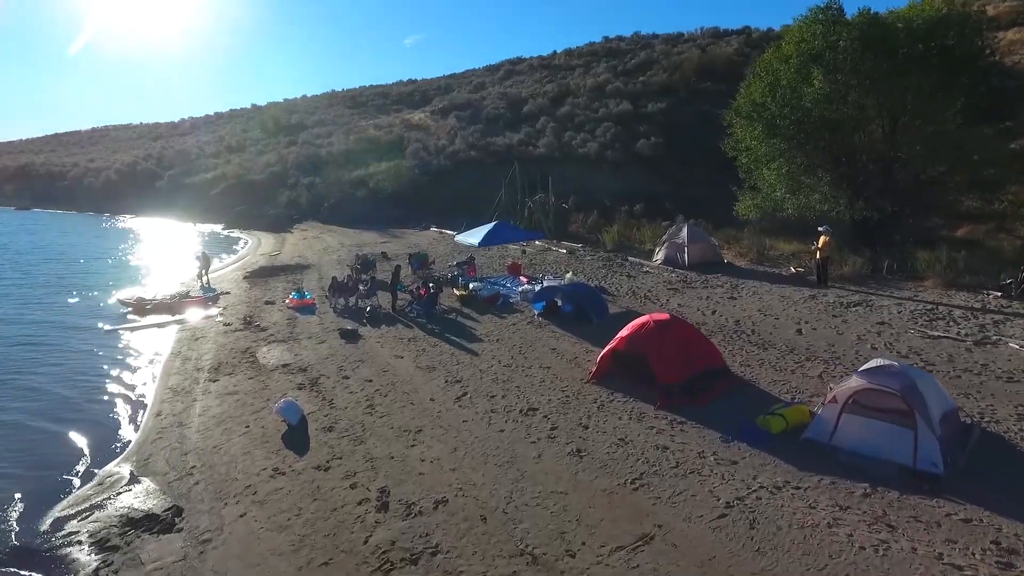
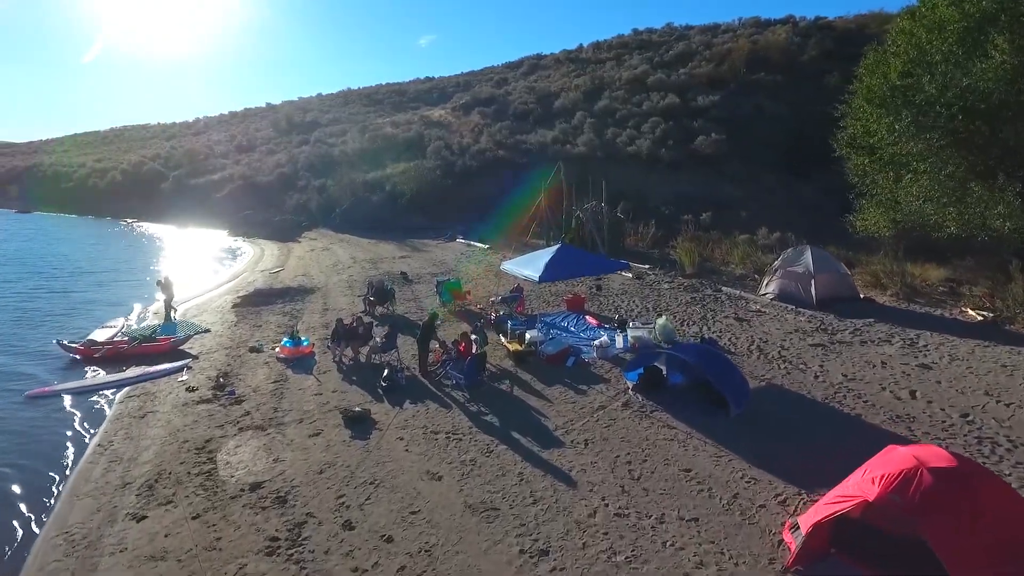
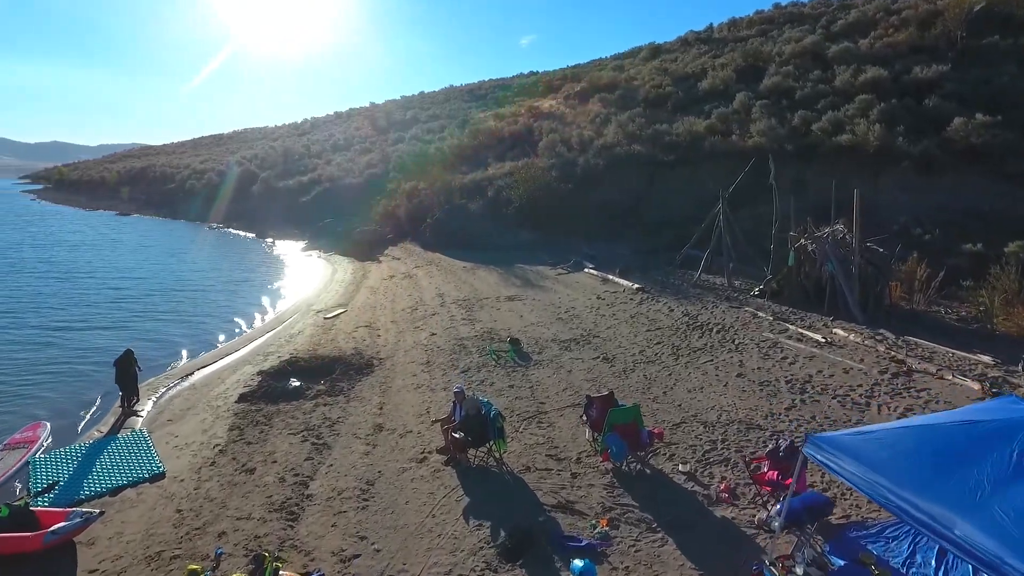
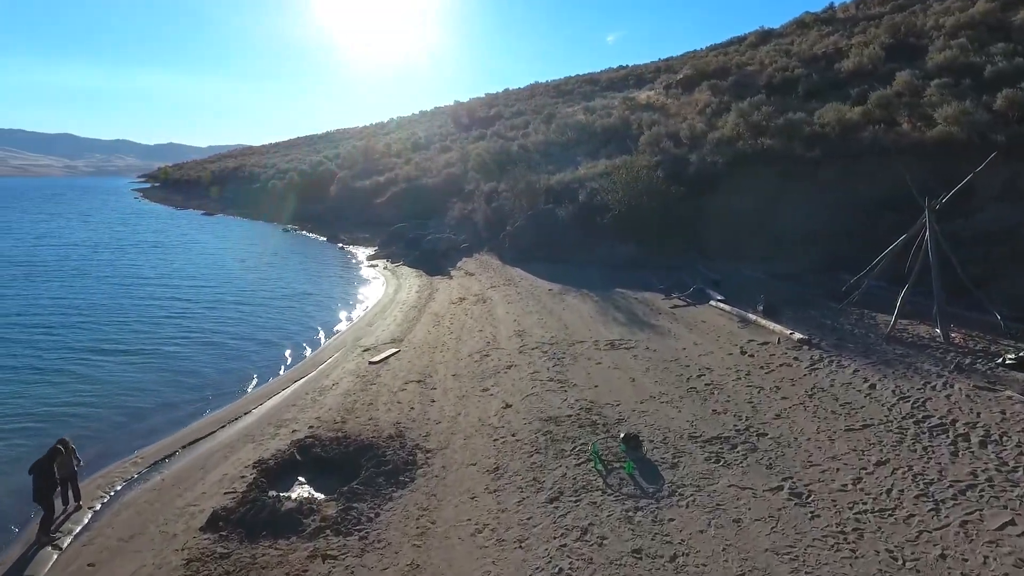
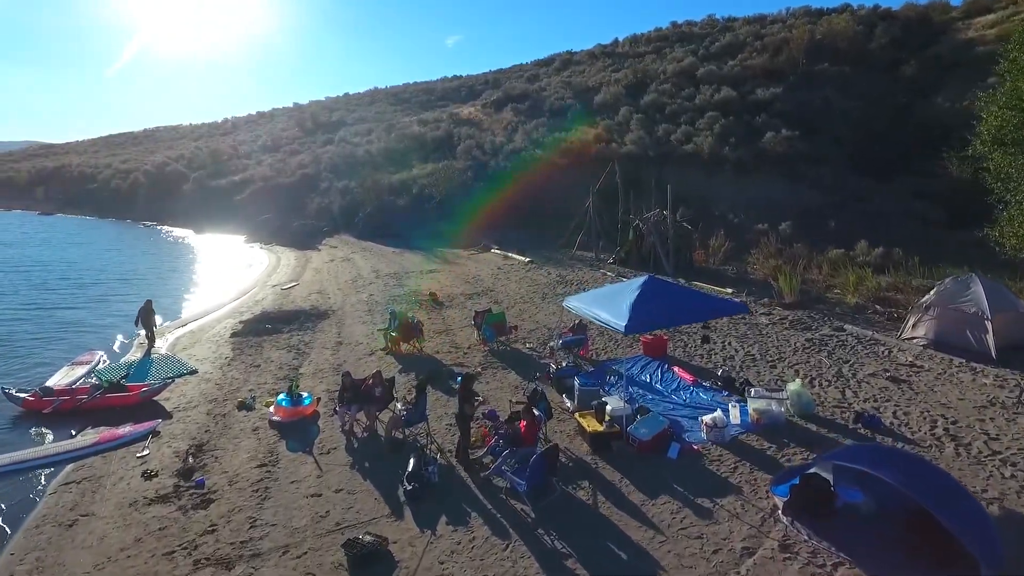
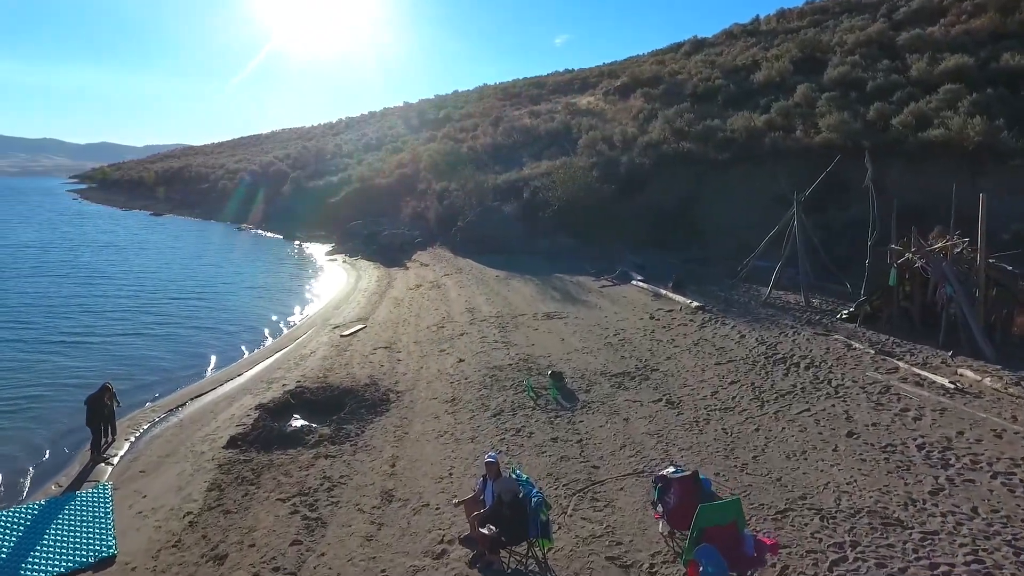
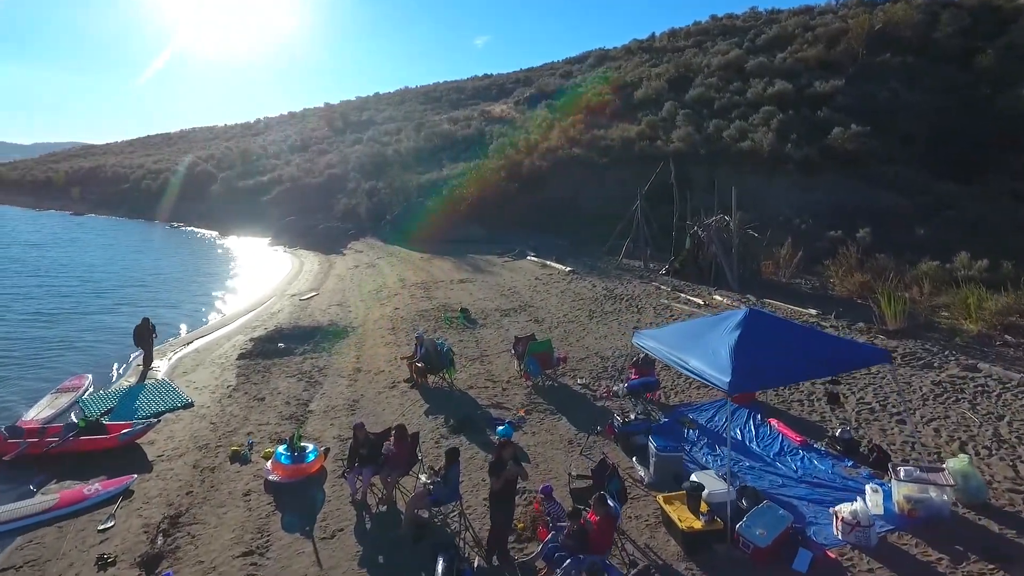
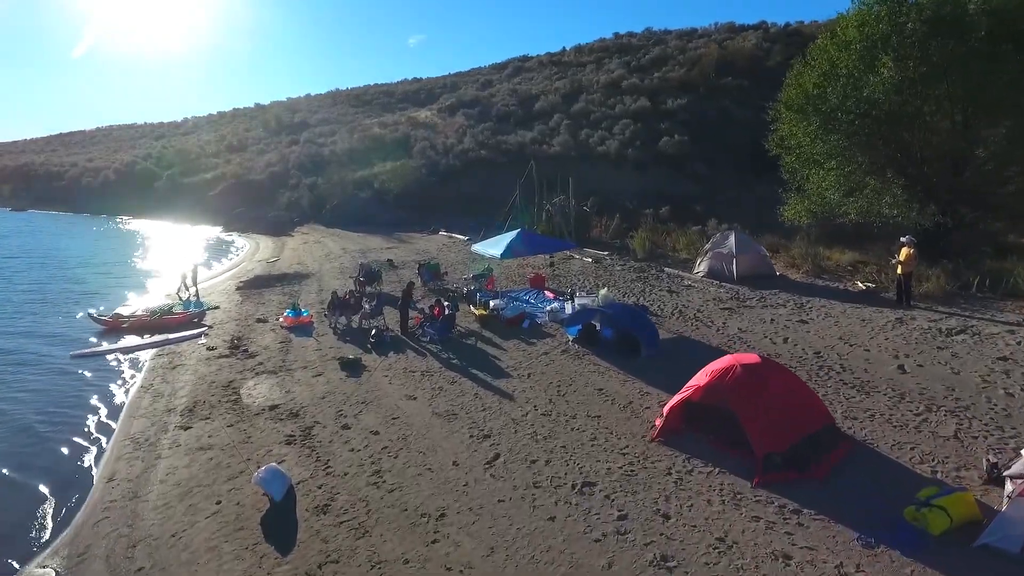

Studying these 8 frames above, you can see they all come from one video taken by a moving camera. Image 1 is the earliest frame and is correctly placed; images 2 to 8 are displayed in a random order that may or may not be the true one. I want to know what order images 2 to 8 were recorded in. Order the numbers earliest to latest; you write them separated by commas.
8, 2, 5, 7, 3, 6, 4
